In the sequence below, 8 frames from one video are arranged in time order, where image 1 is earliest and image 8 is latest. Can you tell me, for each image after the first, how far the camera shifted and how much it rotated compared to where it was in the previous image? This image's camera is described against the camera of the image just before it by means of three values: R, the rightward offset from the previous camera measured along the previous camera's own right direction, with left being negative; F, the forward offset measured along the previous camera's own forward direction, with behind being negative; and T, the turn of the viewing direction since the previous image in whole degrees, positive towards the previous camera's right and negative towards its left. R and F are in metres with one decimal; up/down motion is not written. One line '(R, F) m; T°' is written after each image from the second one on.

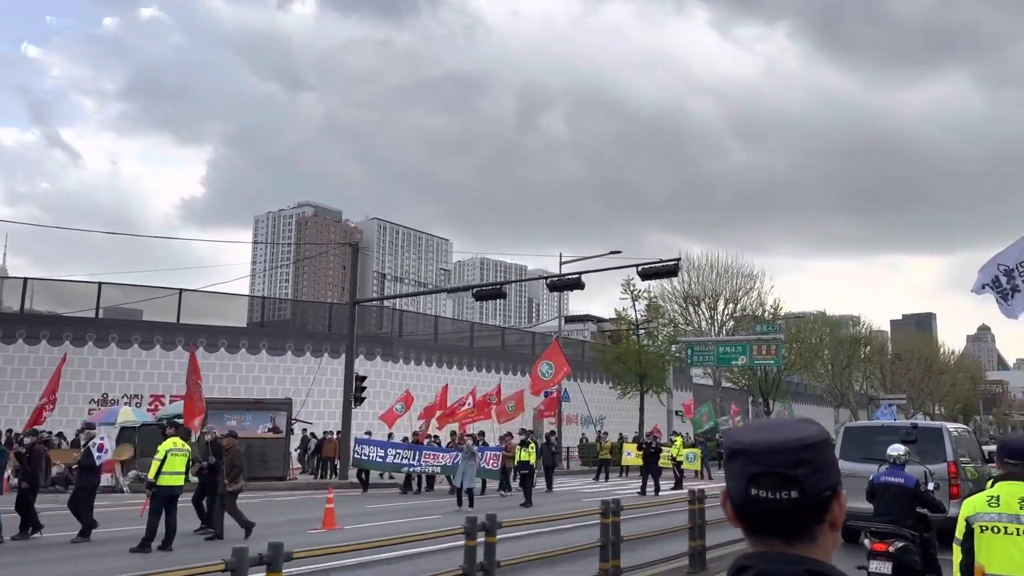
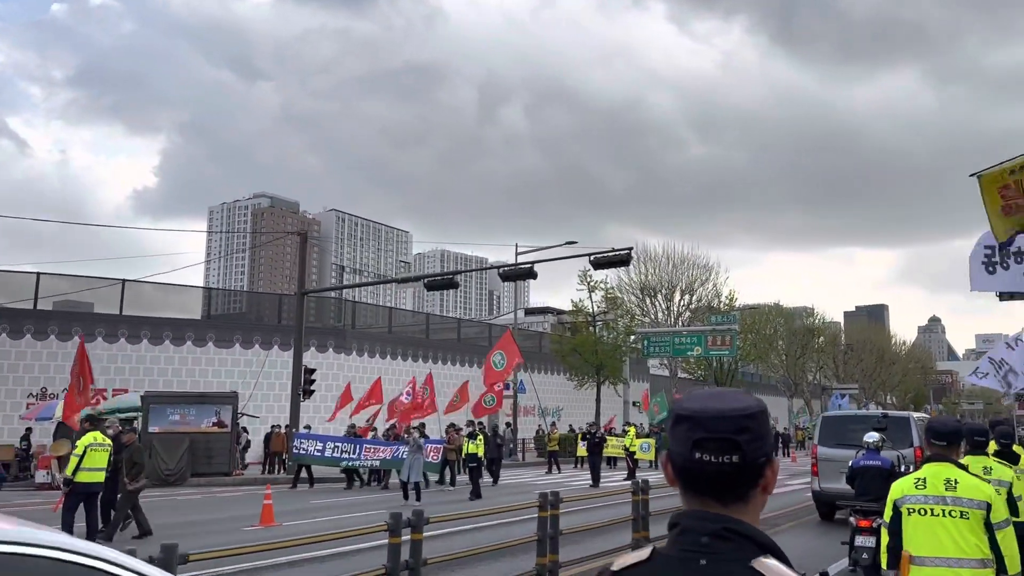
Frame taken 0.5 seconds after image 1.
(+0.3, +0.4) m; +3°
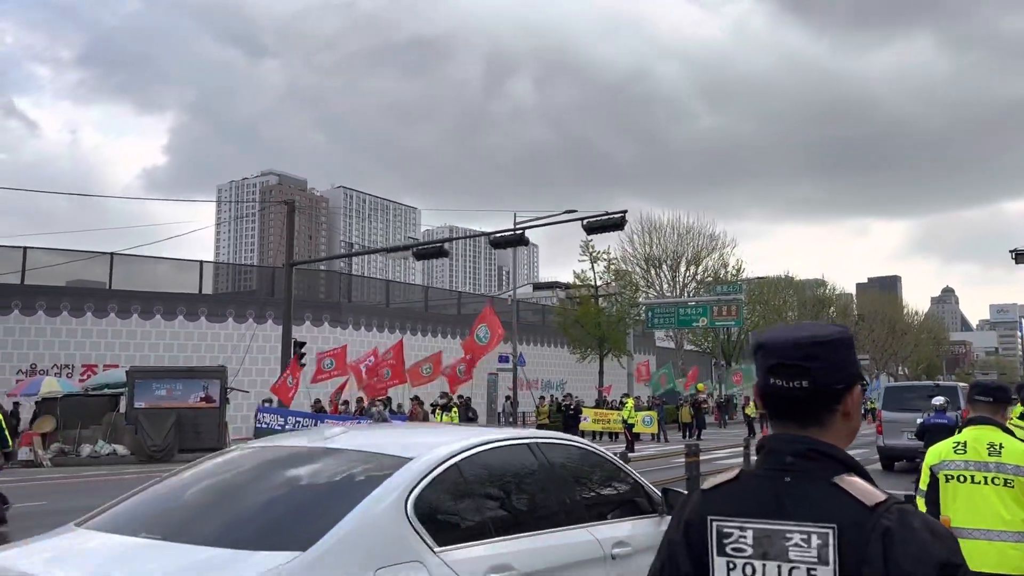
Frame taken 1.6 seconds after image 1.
(+0.6, +0.9) m; -1°
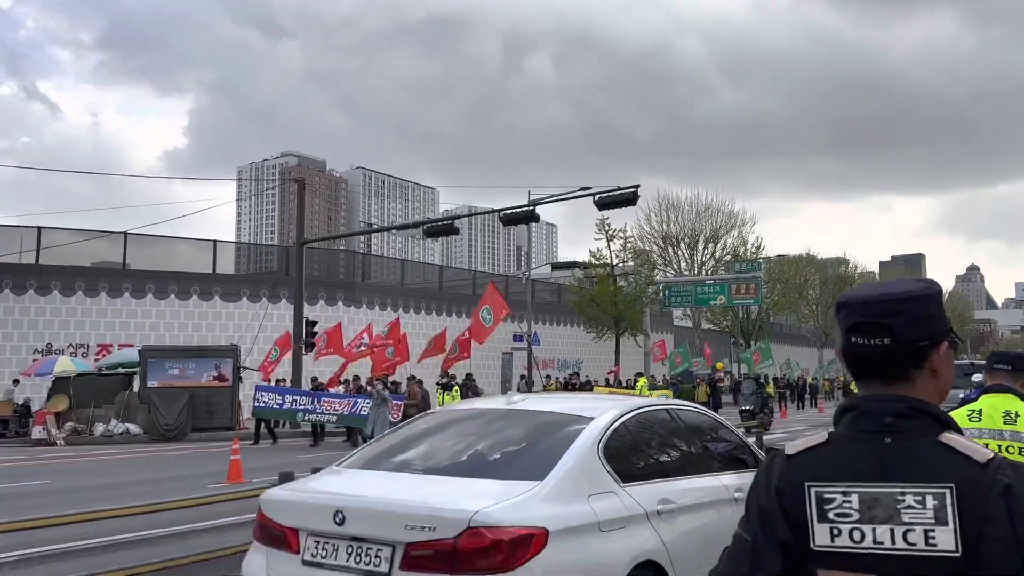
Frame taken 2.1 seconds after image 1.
(+0.3, +0.3) m; -1°
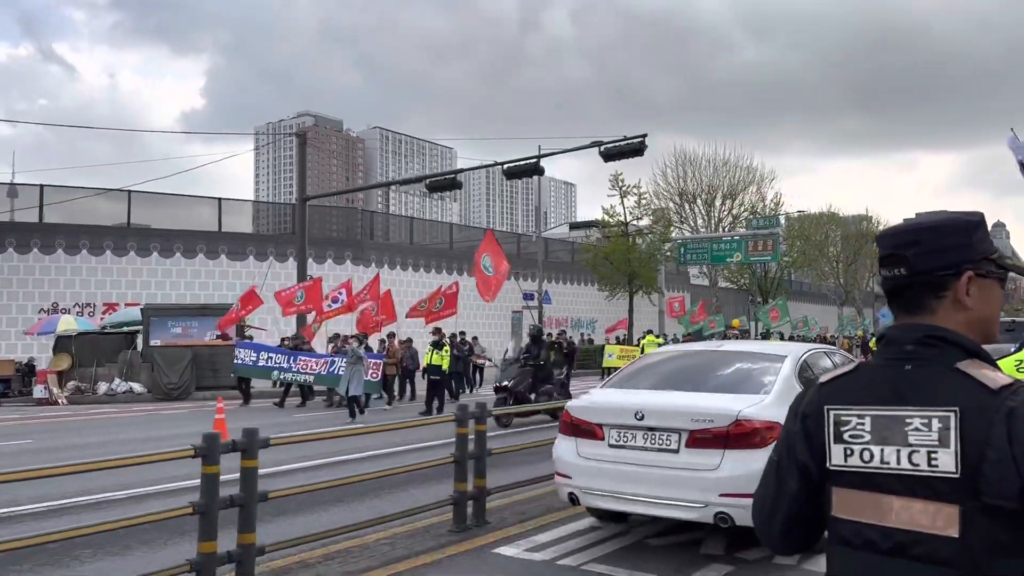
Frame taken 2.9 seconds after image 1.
(+0.4, +0.7) m; -1°
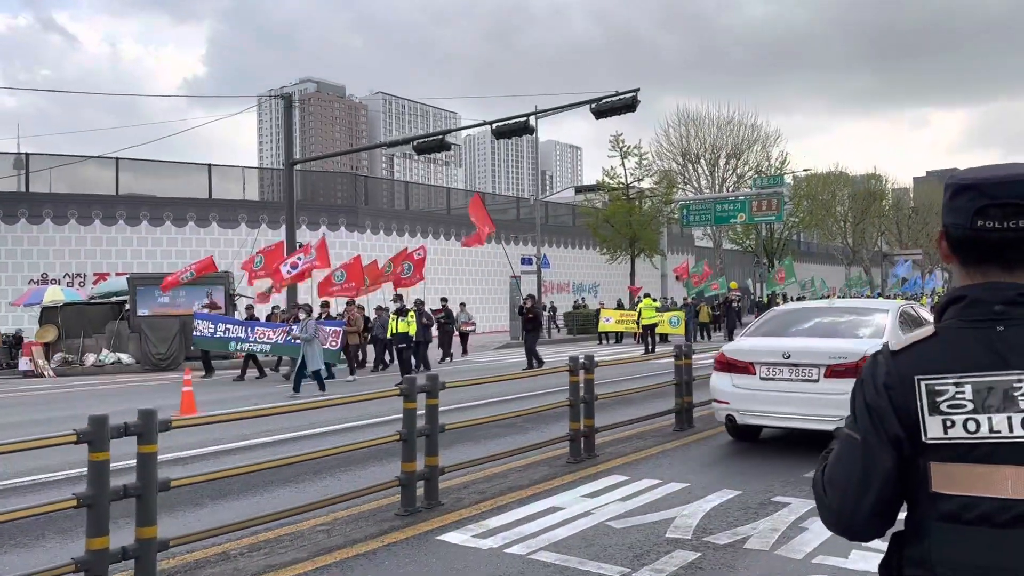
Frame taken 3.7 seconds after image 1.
(+0.4, +0.7) m; -1°
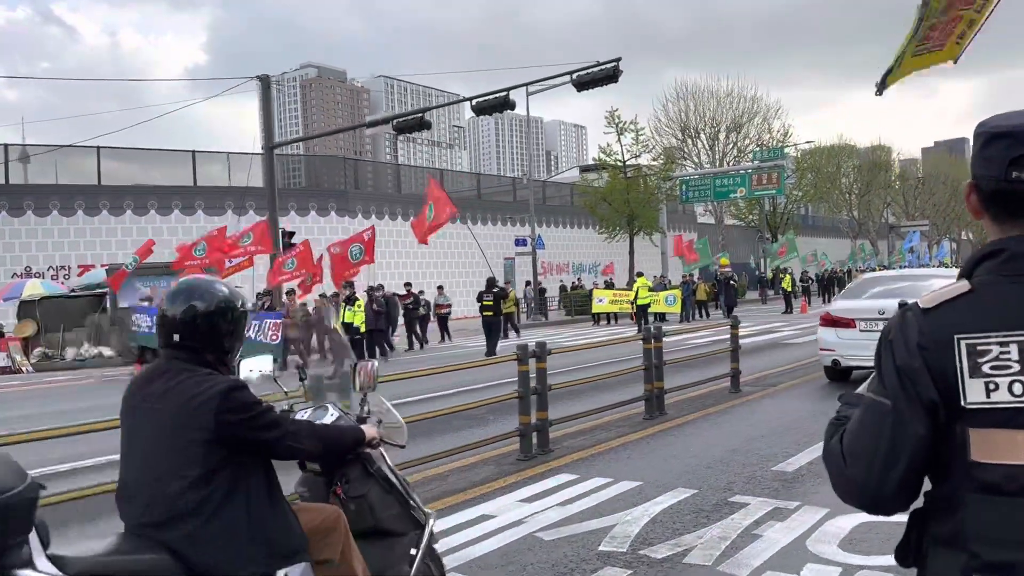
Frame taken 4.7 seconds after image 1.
(+0.6, +0.7) m; -1°
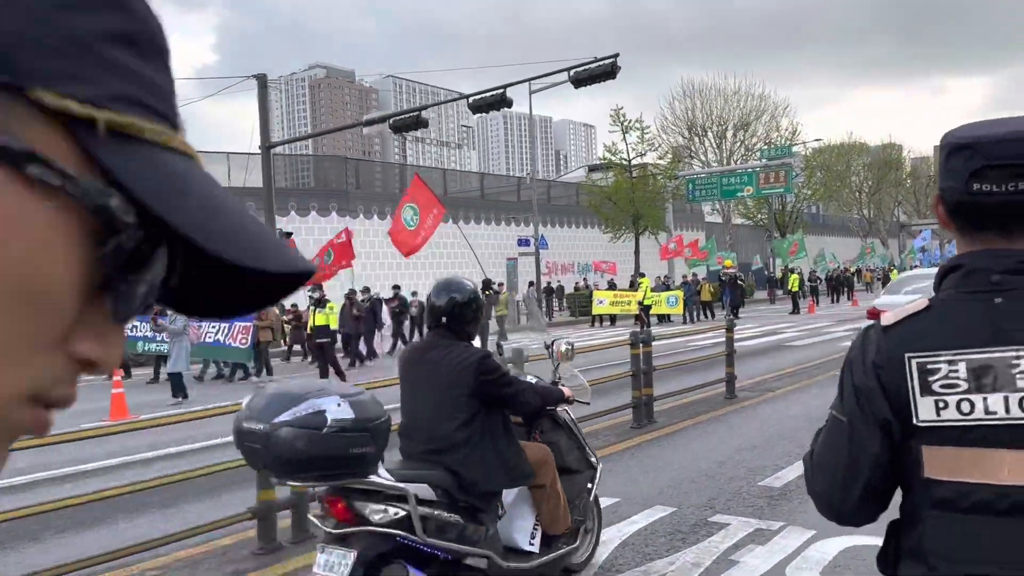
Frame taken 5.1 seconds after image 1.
(+0.3, +0.4) m; -1°
